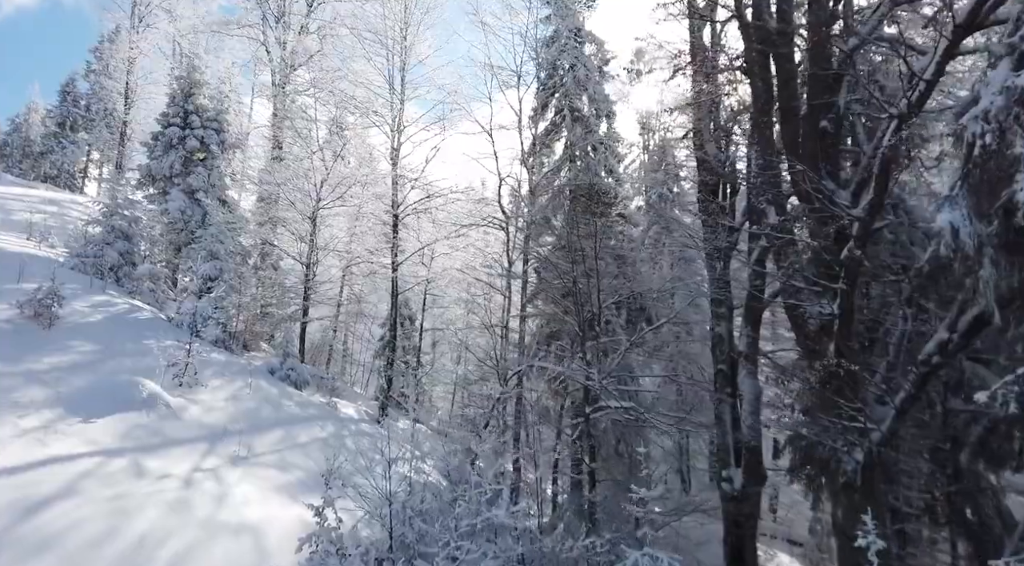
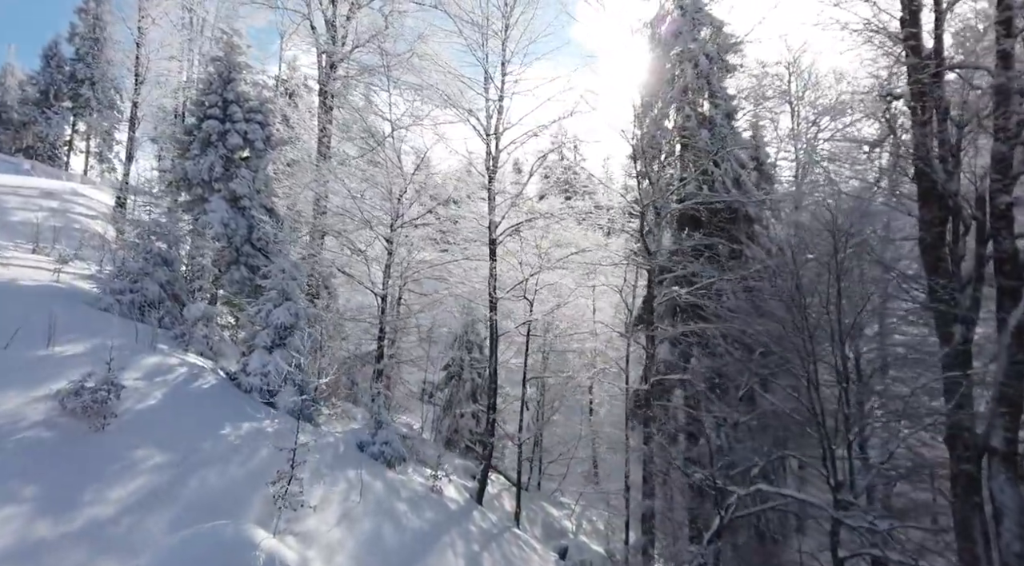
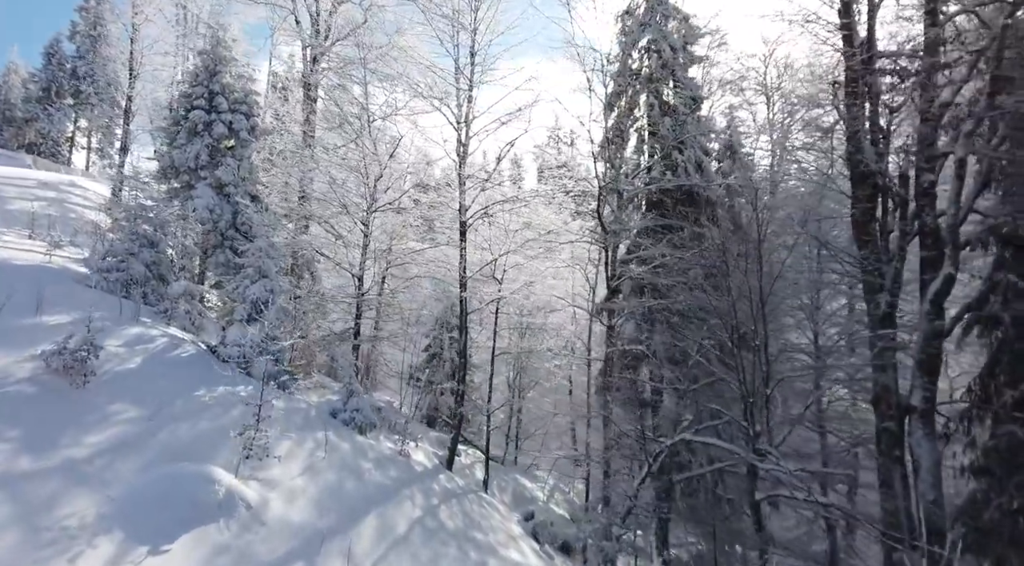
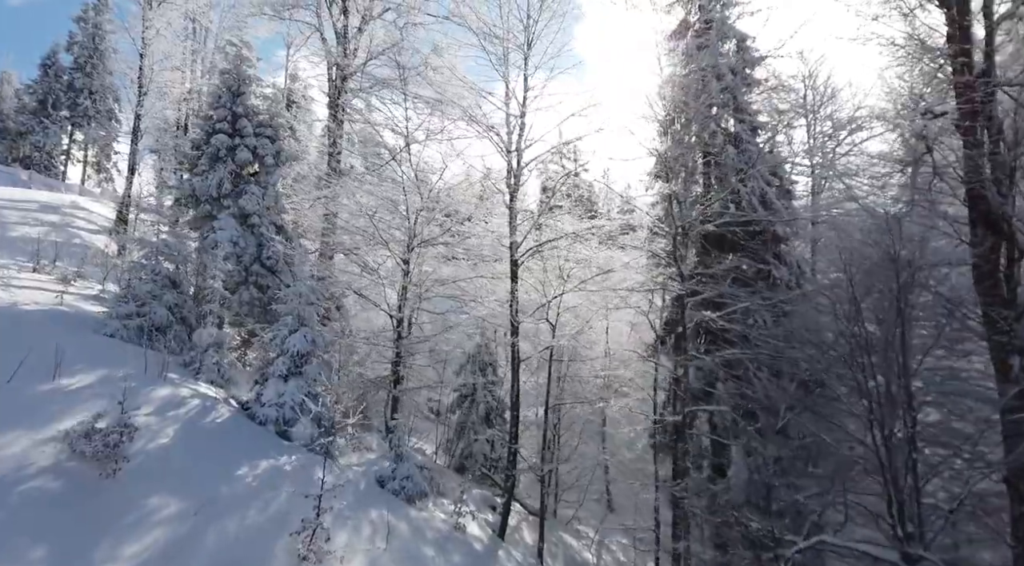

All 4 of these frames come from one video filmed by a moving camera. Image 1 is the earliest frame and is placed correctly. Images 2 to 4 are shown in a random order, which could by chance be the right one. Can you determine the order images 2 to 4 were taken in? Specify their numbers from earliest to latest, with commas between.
3, 2, 4
